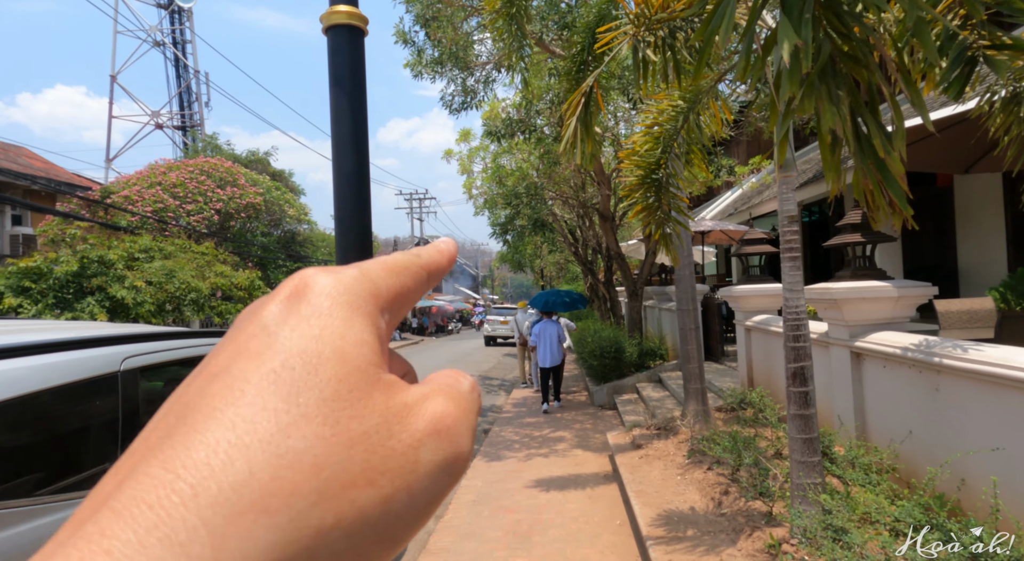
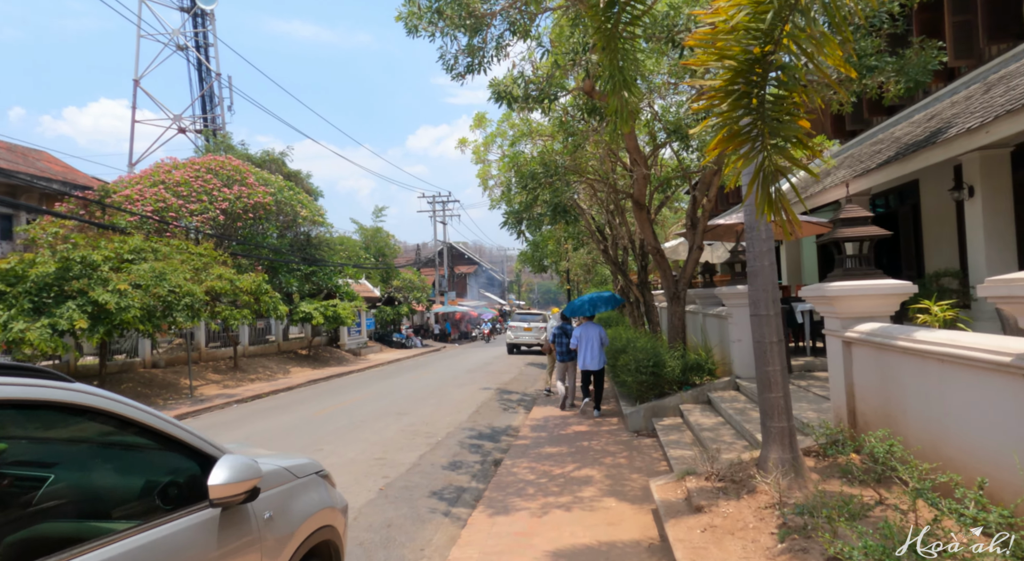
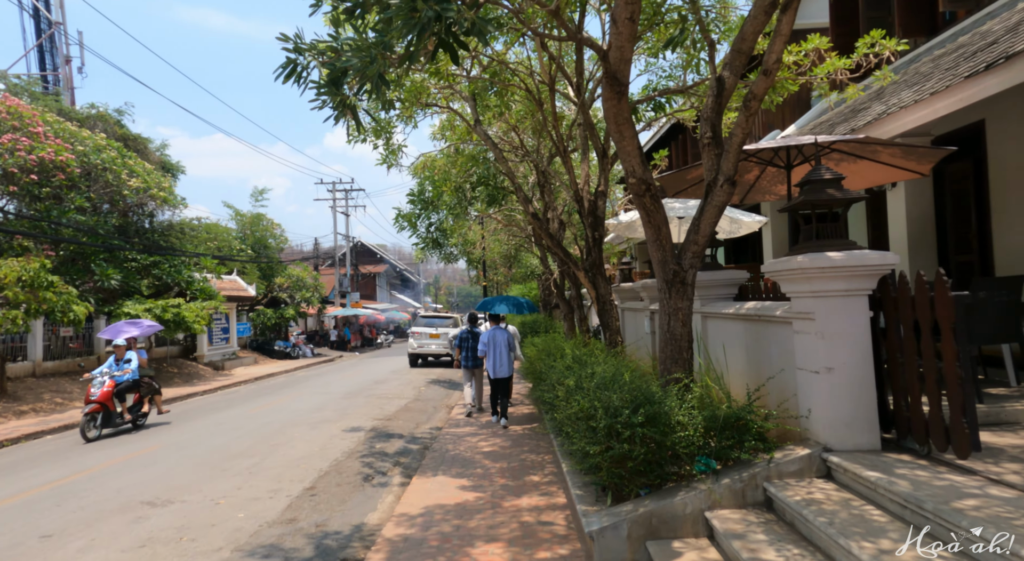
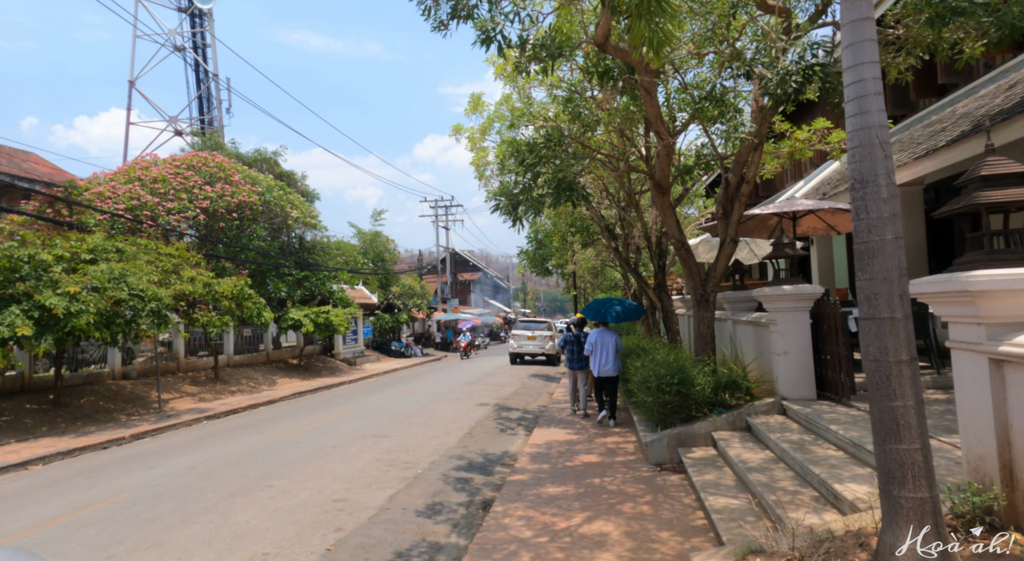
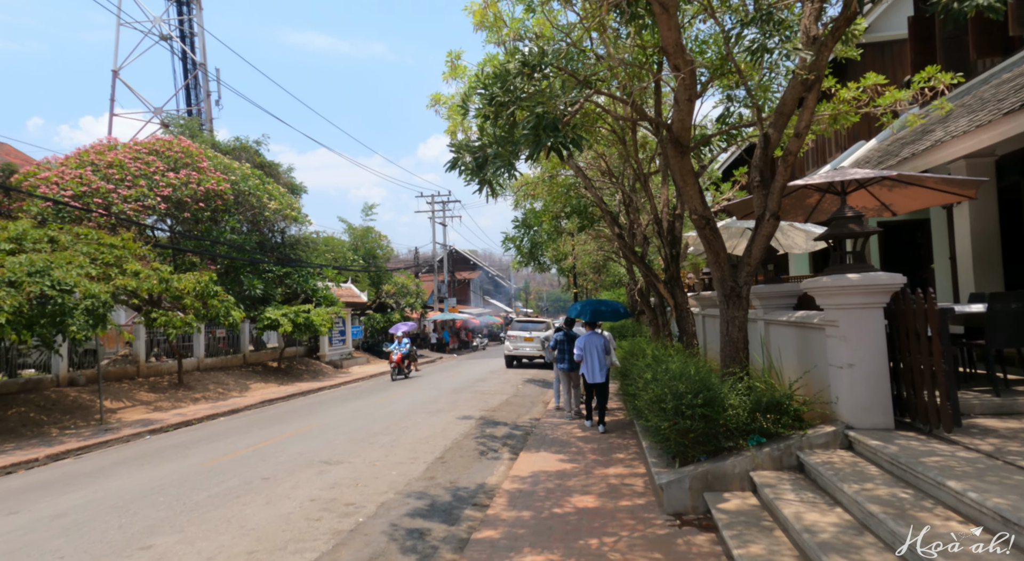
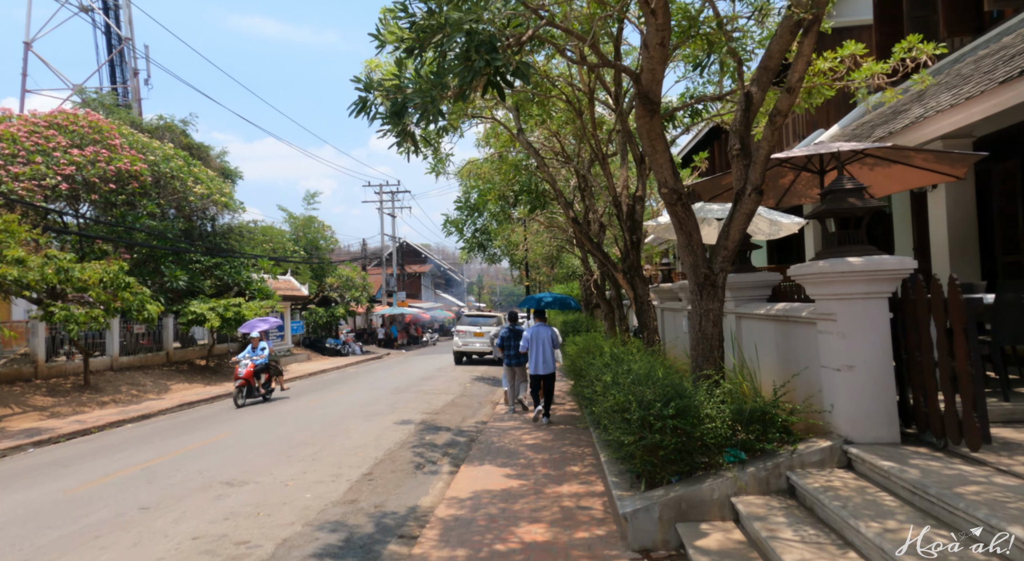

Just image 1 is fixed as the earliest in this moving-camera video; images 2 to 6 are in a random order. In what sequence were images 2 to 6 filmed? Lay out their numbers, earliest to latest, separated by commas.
2, 4, 5, 6, 3
